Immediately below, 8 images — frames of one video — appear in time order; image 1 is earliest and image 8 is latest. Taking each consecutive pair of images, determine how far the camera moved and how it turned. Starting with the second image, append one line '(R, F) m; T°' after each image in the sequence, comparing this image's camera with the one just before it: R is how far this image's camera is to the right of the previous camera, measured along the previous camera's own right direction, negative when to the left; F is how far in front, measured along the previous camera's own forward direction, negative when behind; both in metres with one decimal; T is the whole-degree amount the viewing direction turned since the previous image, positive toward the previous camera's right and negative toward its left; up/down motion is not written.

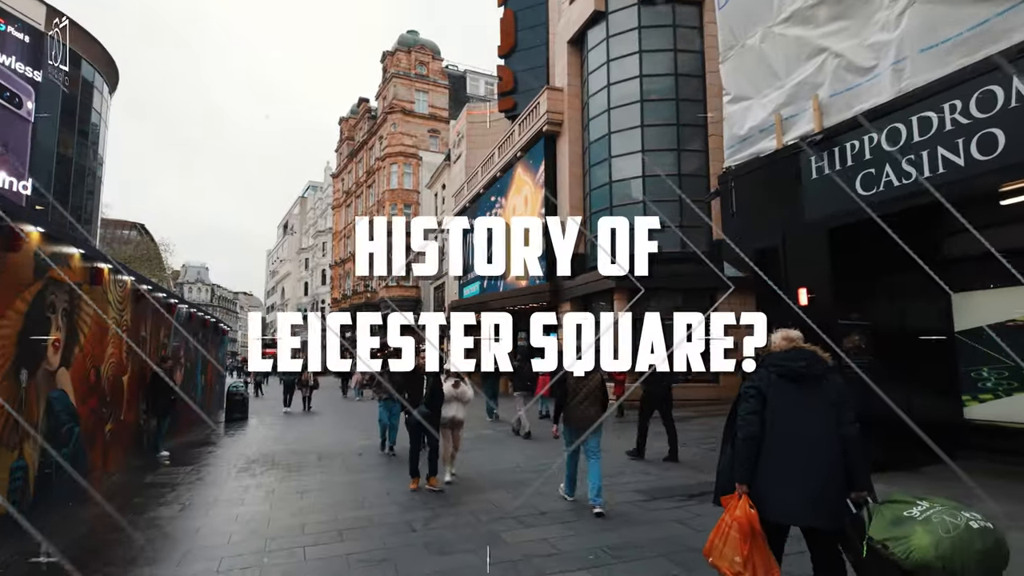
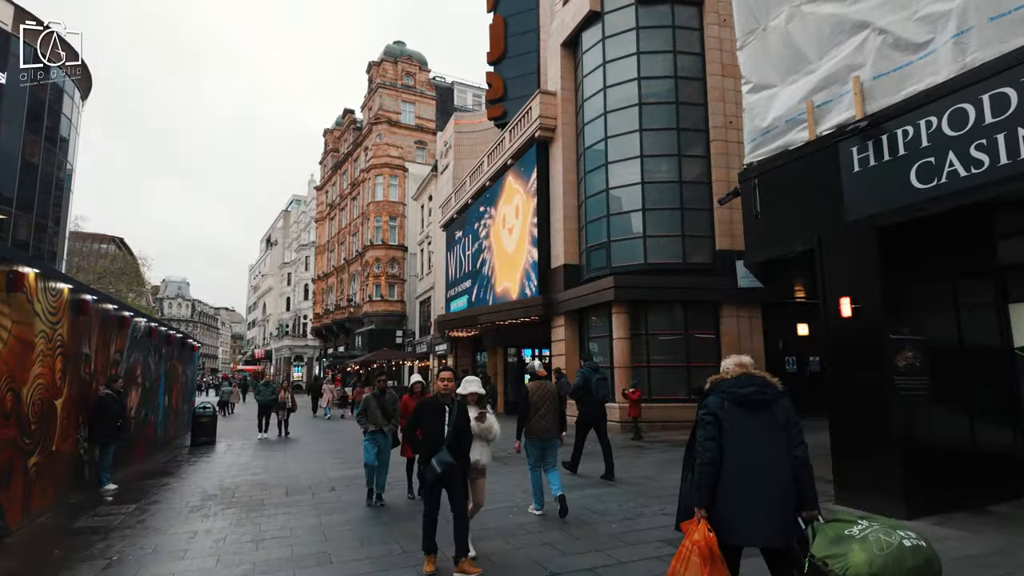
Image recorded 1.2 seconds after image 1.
(-0.2, +1.3) m; +1°
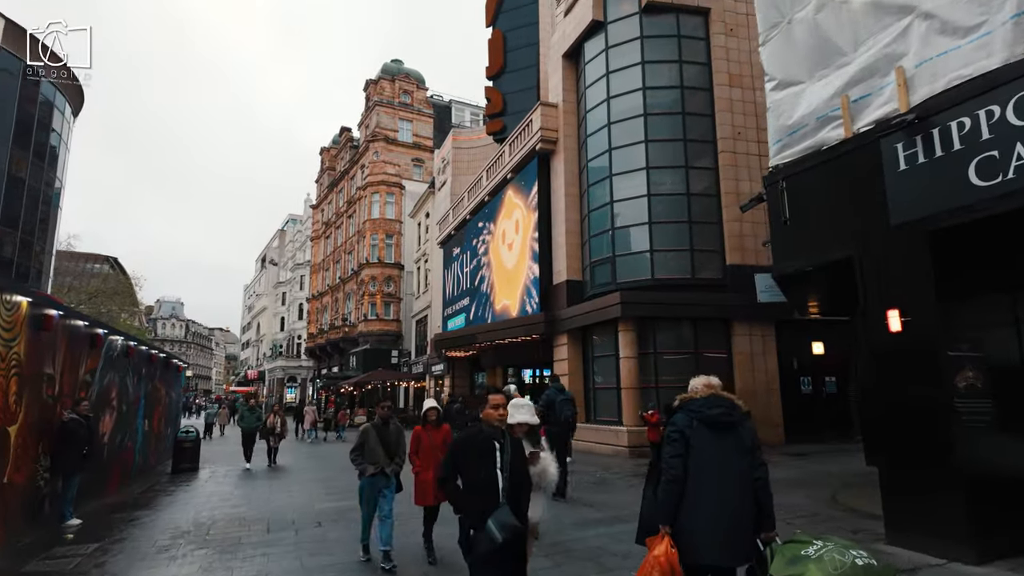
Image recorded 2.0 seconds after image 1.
(-0.1, +0.8) m; 0°
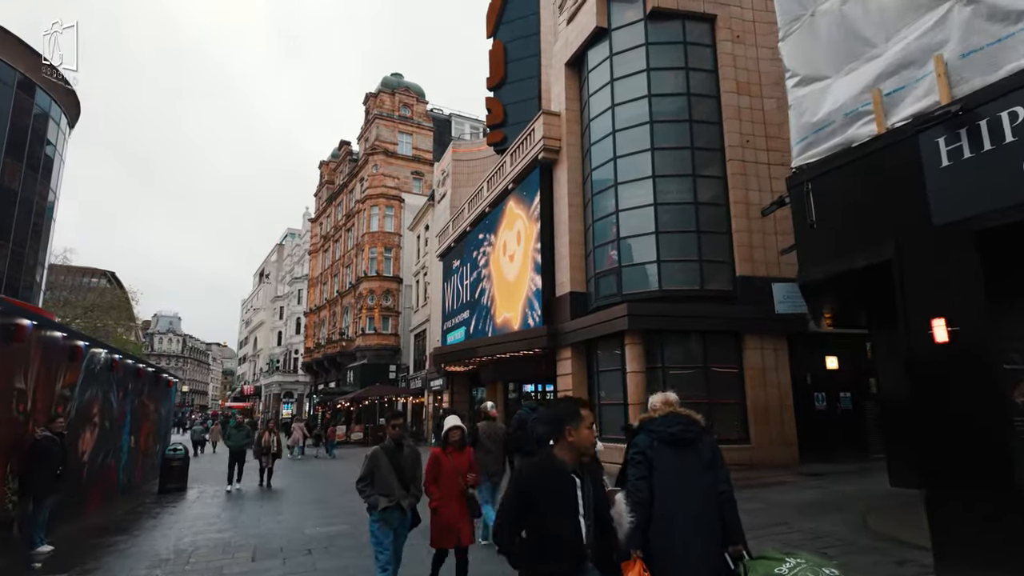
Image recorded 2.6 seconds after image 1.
(-0.1, +0.6) m; 0°
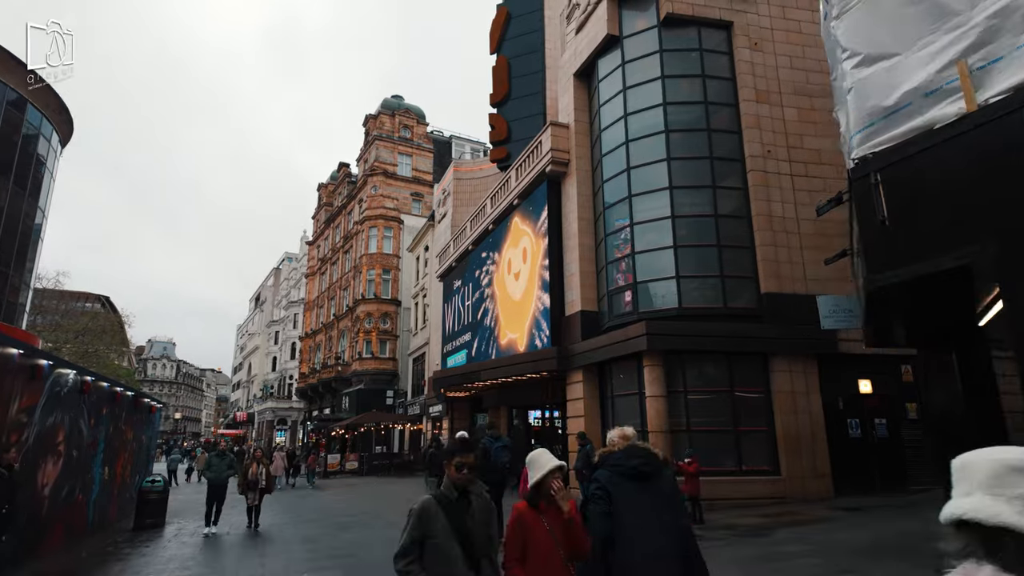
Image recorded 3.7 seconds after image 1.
(-0.3, +1.2) m; 0°
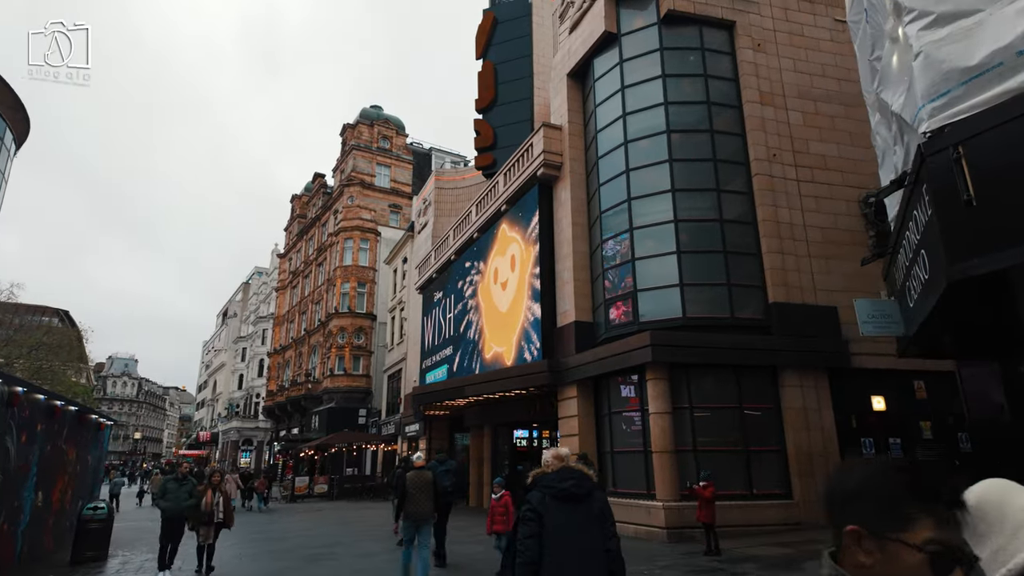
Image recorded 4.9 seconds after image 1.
(-0.4, +1.3) m; +3°
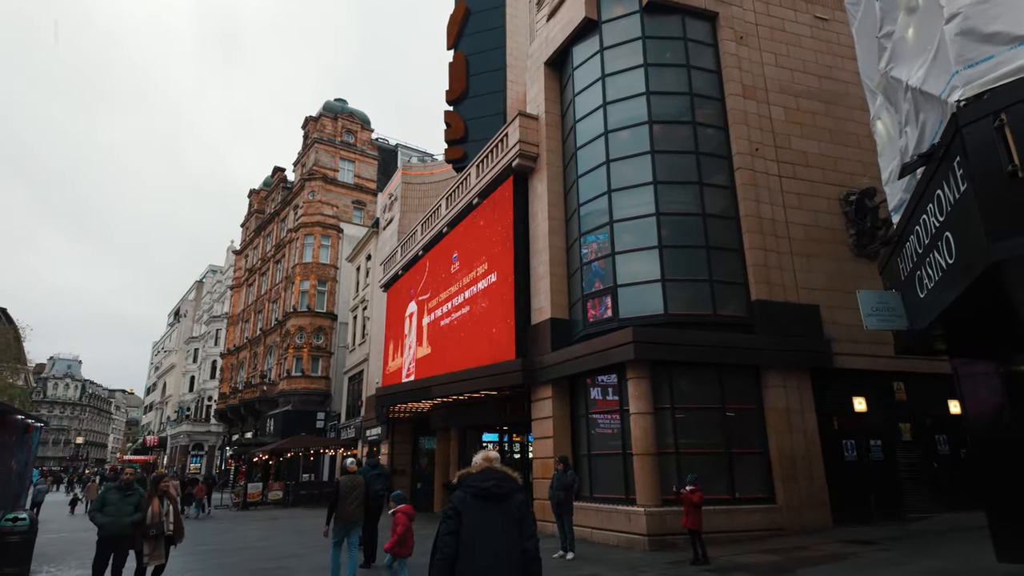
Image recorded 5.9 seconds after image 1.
(-0.3, +0.9) m; +4°
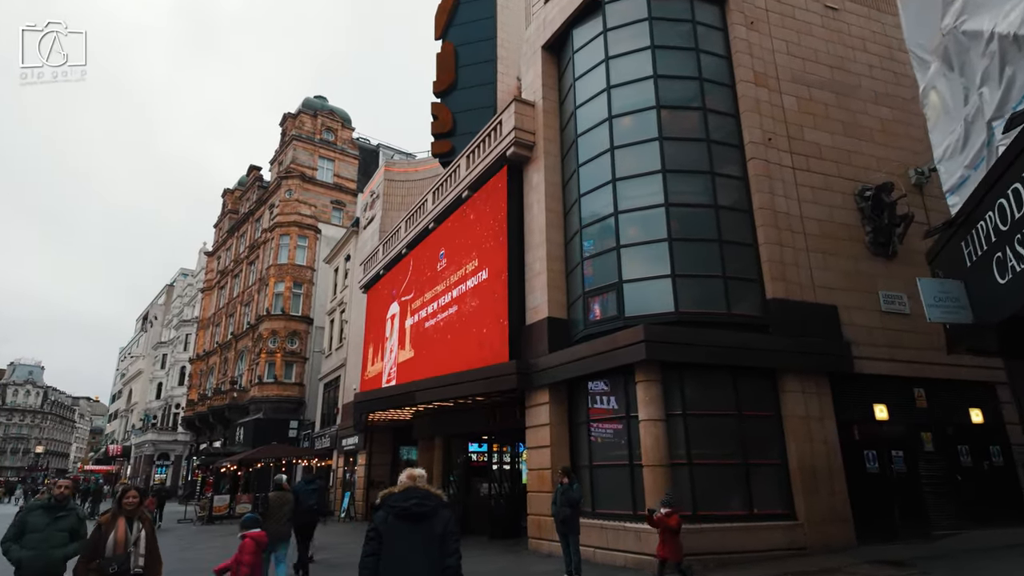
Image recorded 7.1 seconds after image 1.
(-0.4, +1.3) m; +2°
